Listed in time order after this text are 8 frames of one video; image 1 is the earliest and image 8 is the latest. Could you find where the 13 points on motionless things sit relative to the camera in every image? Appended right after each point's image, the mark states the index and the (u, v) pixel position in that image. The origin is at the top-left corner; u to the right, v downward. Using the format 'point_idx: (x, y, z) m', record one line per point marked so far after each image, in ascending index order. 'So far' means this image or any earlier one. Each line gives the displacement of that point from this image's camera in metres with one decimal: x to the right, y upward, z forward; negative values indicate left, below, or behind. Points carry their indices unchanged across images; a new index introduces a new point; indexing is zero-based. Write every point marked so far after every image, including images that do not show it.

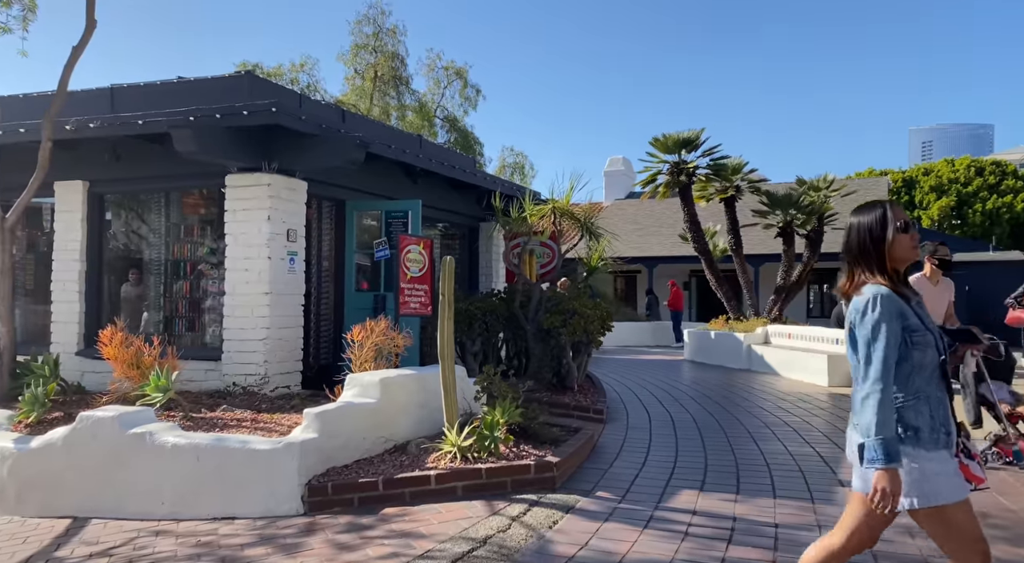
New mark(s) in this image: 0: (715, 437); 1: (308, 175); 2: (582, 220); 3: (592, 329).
0: (+2.1, -1.6, +7.5) m
1: (-2.2, +1.1, +7.9) m
2: (+0.9, +0.8, +9.0) m
3: (+0.9, -0.5, +8.6) m
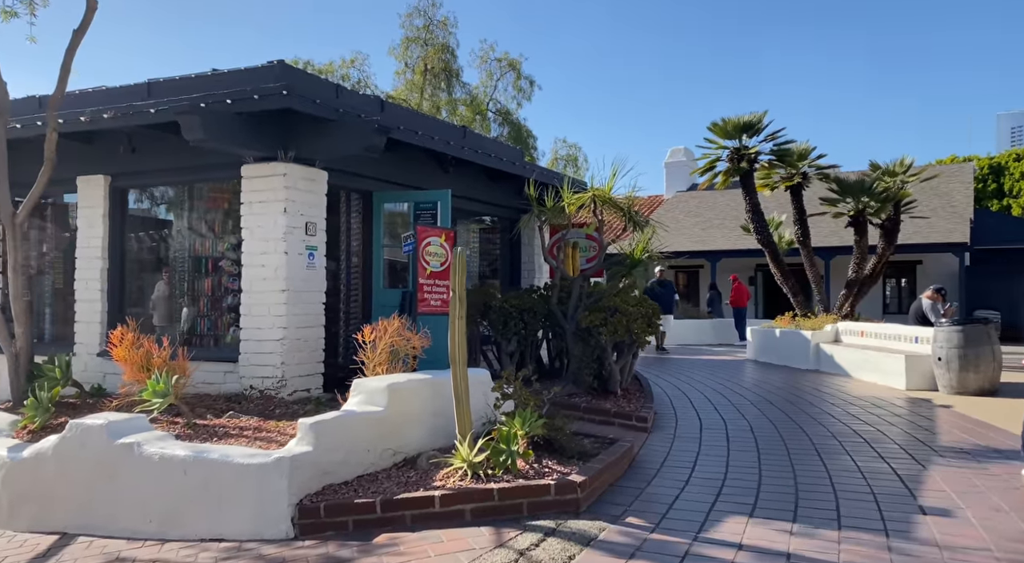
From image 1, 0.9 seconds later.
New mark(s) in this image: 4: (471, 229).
0: (+2.4, -1.5, +6.7) m
1: (-1.9, +1.2, +7.4) m
2: (+1.3, +0.8, +8.3) m
3: (+1.3, -0.5, +7.9) m
4: (-0.6, +0.8, +10.6) m
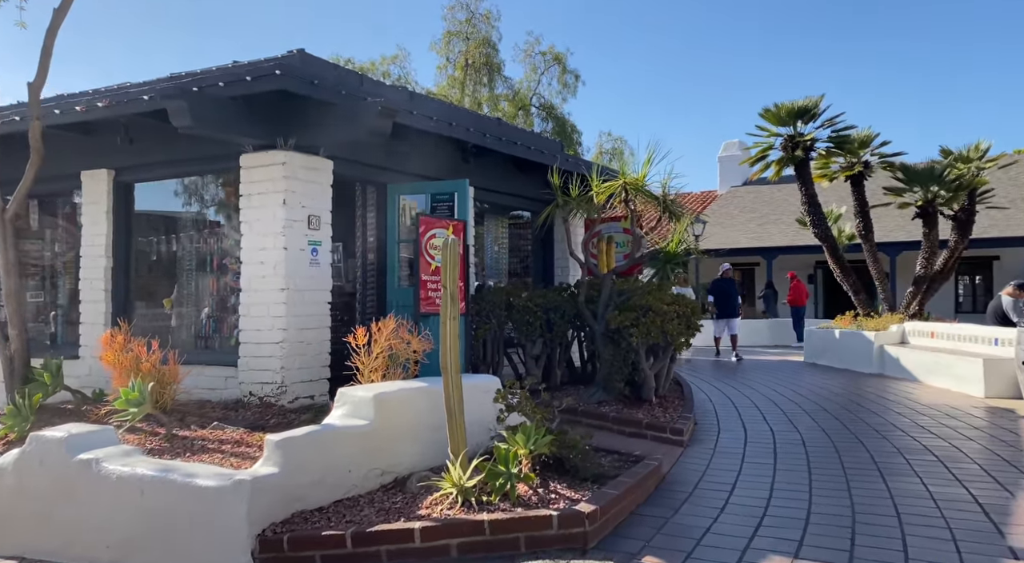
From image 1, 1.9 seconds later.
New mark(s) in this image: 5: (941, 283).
0: (+2.5, -1.5, +5.8) m
1: (-1.7, +1.2, +6.9) m
2: (+1.5, +0.8, +7.5) m
3: (+1.5, -0.4, +7.1) m
4: (-0.2, +0.8, +10.0) m
5: (+8.0, 0.0, +13.6) m
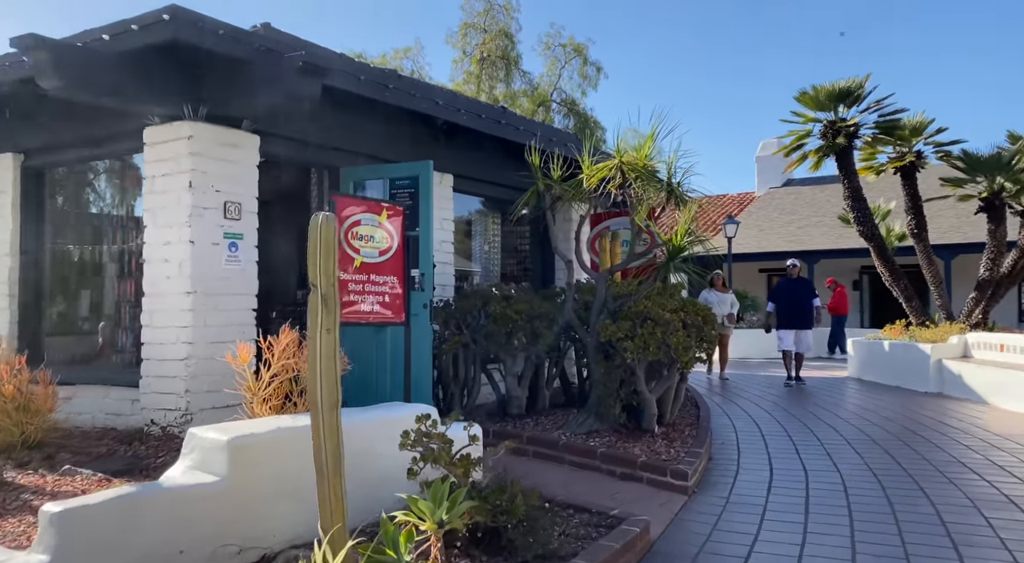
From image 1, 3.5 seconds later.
0: (+2.2, -1.5, +4.4) m
1: (-1.9, +1.2, +5.6) m
2: (+1.3, +0.8, +6.1) m
3: (+1.3, -0.5, +5.7) m
4: (-0.3, +0.7, +8.7) m
5: (+8.0, -0.1, +11.9) m
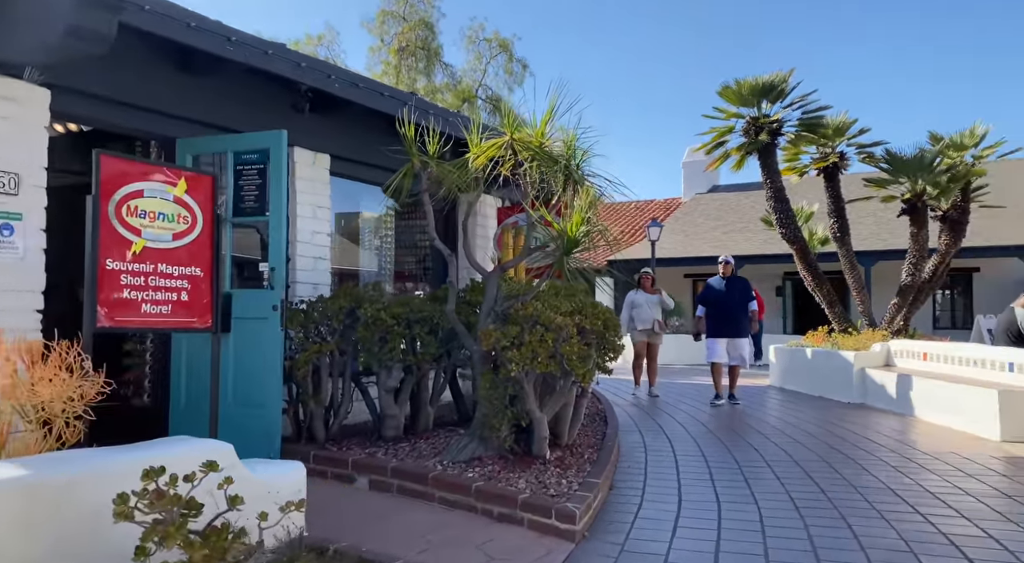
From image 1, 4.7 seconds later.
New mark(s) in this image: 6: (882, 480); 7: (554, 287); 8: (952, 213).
0: (+1.4, -1.5, +3.5) m
1: (-2.8, +1.2, +4.4) m
2: (+0.4, +0.8, +5.2) m
3: (+0.4, -0.4, +4.8) m
4: (-1.4, +0.8, +7.6) m
5: (+6.6, -0.2, +11.5) m
6: (+2.9, -1.6, +5.8) m
7: (+0.3, -0.1, +5.2) m
8: (+6.7, +1.1, +11.2) m
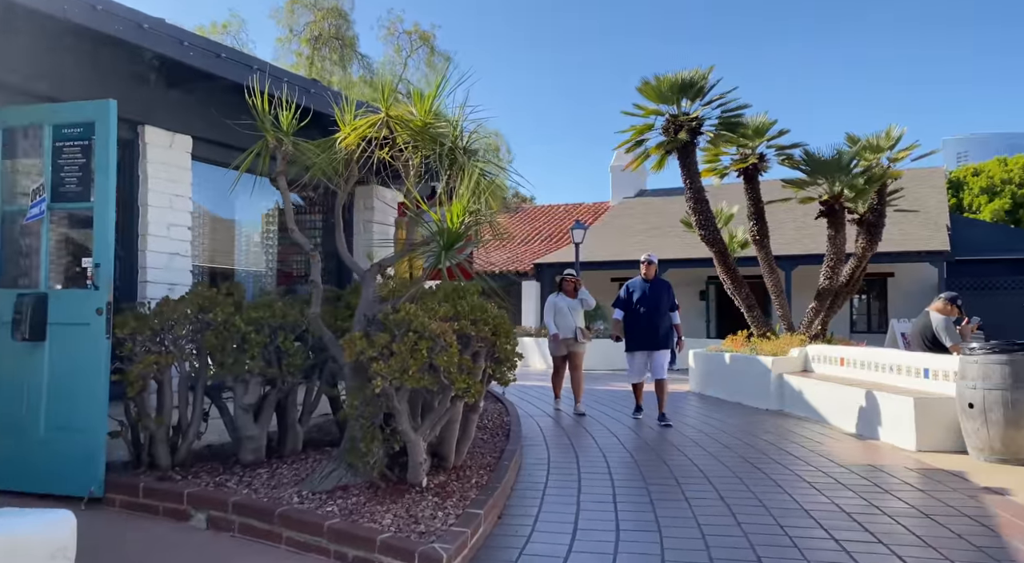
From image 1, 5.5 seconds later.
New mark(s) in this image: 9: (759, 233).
0: (+0.8, -1.5, +3.0) m
1: (-3.5, +1.2, +3.5) m
2: (-0.4, +0.8, +4.6) m
3: (-0.4, -0.4, +4.1) m
4: (-2.4, +0.7, +6.8) m
5: (+5.2, -0.2, +11.4) m
6: (+2.1, -1.6, +5.3) m
7: (-0.5, -0.1, +4.5) m
8: (+5.4, +1.0, +11.1) m
9: (+4.1, +0.8, +12.1) m
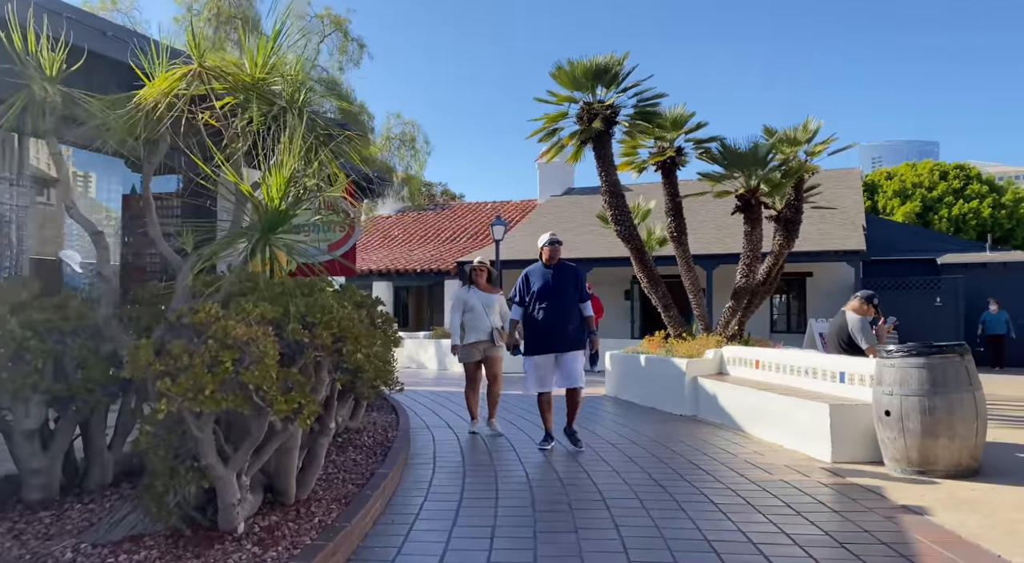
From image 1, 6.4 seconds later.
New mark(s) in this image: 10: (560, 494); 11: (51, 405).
0: (+0.1, -1.5, +2.2) m
1: (-4.2, +1.3, +2.4) m
2: (-1.2, +0.9, +3.7) m
3: (-1.1, -0.4, +3.2) m
4: (-3.4, +0.8, +5.8) m
5: (+3.8, -0.2, +11.0) m
6: (+1.2, -1.6, +4.7) m
7: (-1.3, 0.0, +3.7) m
8: (+4.0, +1.0, +10.7) m
9: (+2.6, +0.8, +11.7) m
10: (+0.4, -1.6, +5.6) m
11: (-2.5, -0.7, +4.0) m
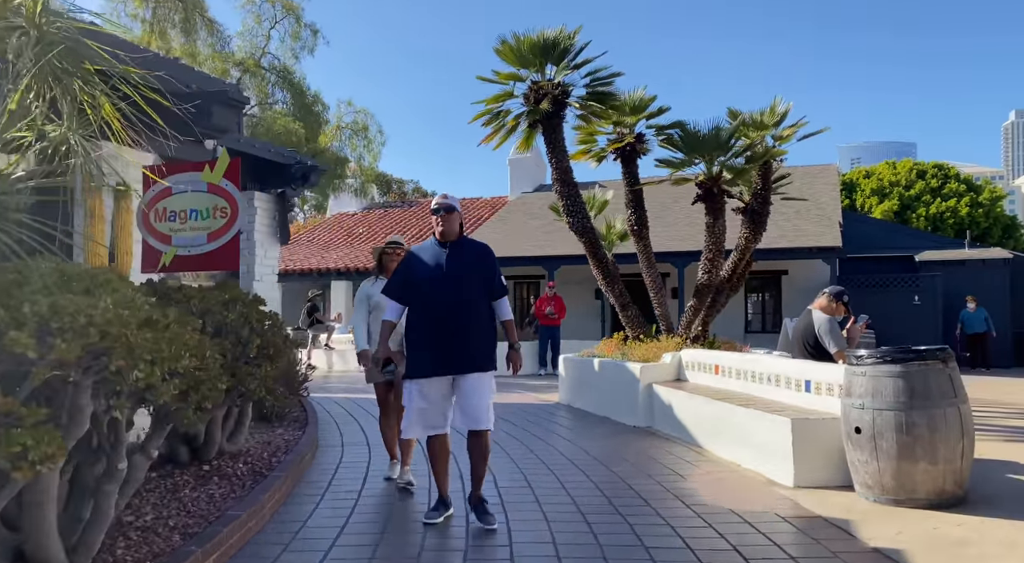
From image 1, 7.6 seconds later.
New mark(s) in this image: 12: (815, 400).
0: (-0.5, -1.4, +1.2) m
1: (-4.8, +1.3, +1.3) m
2: (-1.8, +0.9, +2.7) m
3: (-1.8, -0.4, +2.2) m
4: (-4.1, +0.8, +4.7) m
5: (+3.0, -0.2, +10.1) m
6: (+0.5, -1.5, +3.7) m
7: (-1.9, 0.0, +2.6) m
8: (+3.2, +1.1, +9.8) m
9: (+1.8, +0.9, +10.7) m
10: (-0.3, -1.6, +4.5) m
11: (-3.2, -0.6, +2.9) m
12: (+2.6, -1.0, +6.2) m
